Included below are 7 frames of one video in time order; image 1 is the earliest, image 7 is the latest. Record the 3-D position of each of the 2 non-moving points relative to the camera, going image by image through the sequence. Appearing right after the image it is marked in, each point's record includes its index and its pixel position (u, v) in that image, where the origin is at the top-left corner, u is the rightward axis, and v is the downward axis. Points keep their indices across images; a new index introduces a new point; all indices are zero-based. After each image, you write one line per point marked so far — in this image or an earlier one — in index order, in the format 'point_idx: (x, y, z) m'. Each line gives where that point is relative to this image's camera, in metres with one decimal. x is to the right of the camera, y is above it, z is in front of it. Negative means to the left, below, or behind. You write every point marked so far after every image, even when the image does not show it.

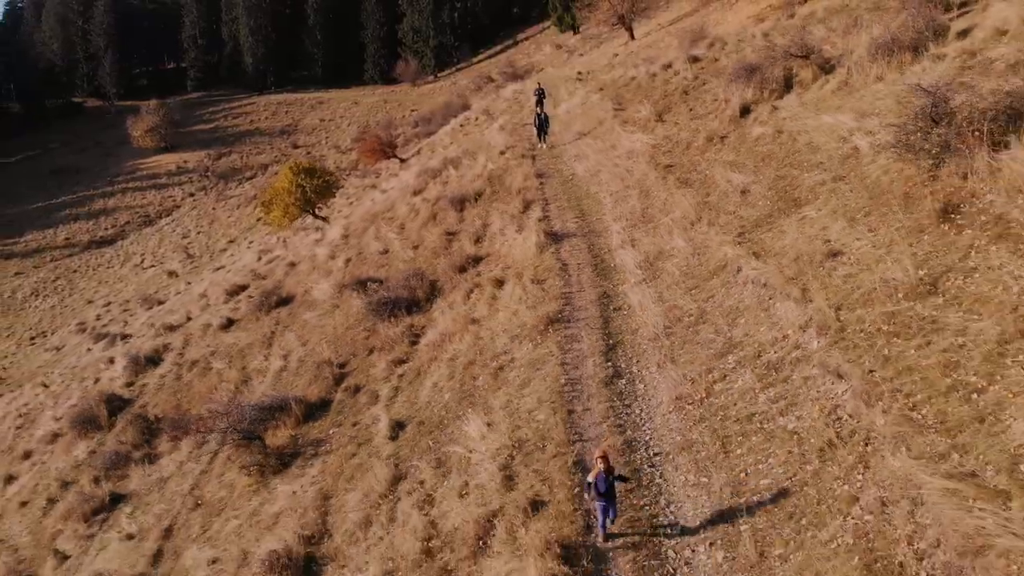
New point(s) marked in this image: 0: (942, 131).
0: (+5.5, +2.0, +10.1) m
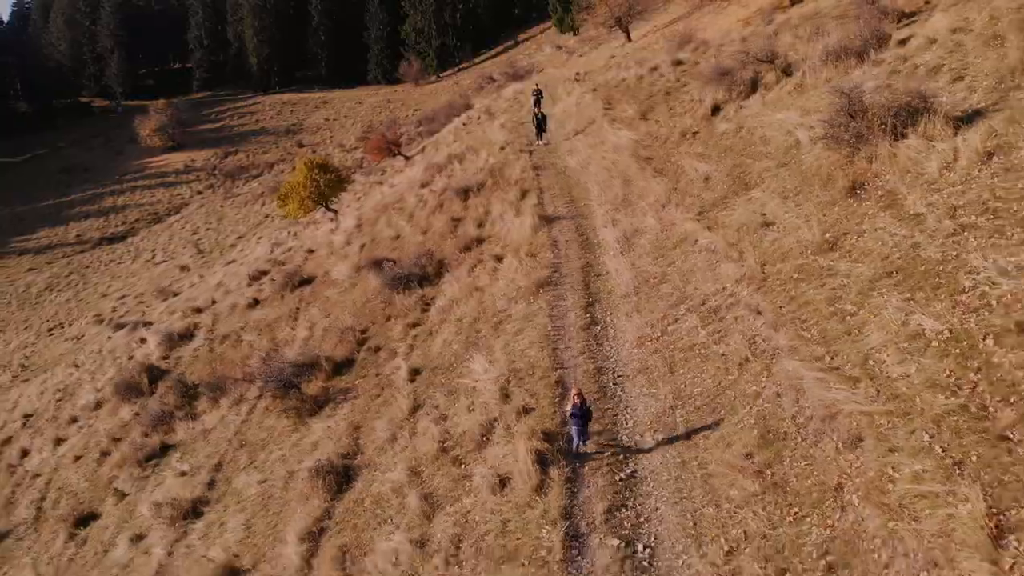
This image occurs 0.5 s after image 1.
0: (+5.5, +2.6, +12.5) m
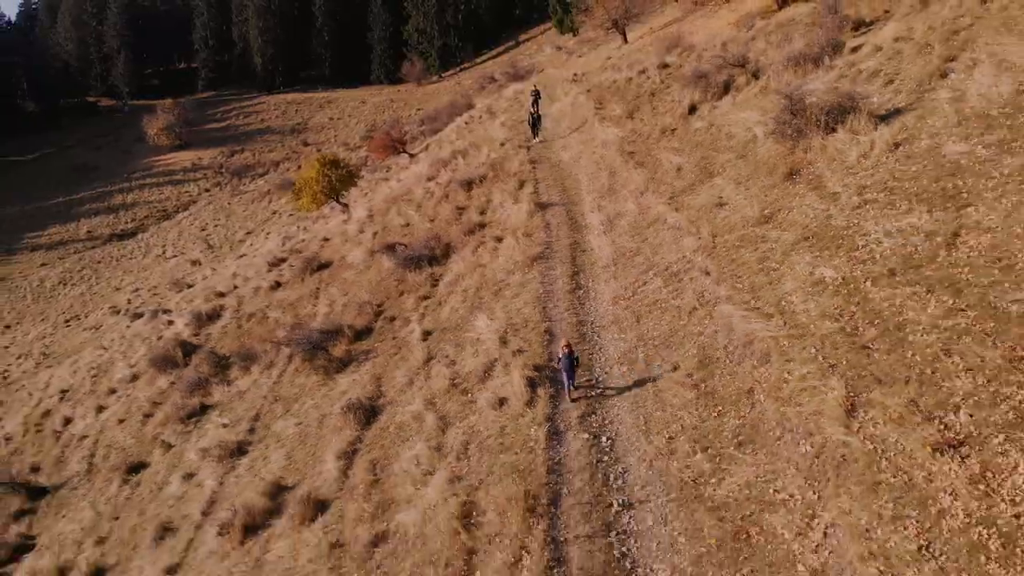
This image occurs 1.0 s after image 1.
0: (+5.4, +3.1, +14.9) m
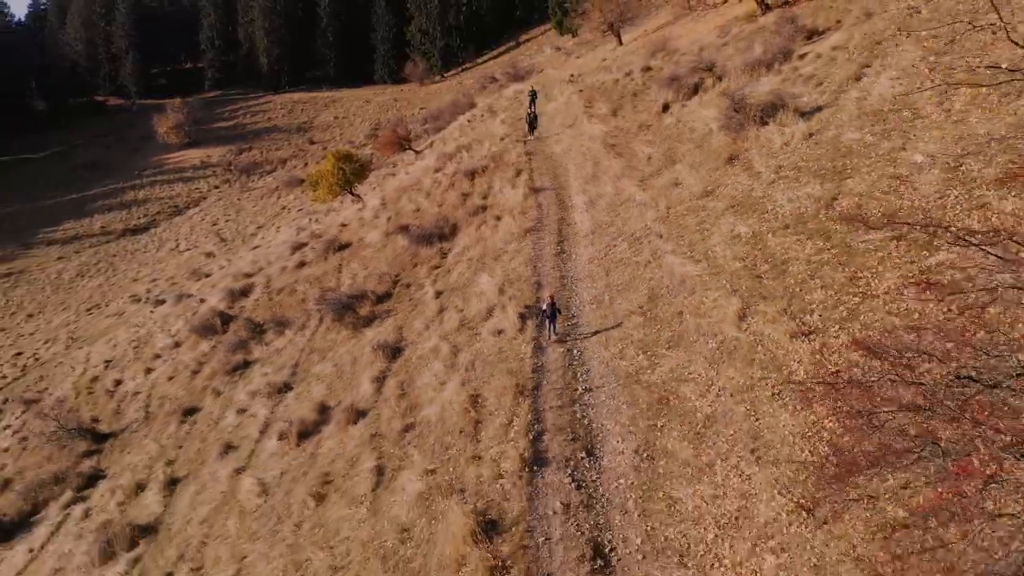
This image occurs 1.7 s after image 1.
0: (+5.3, +4.0, +18.4) m
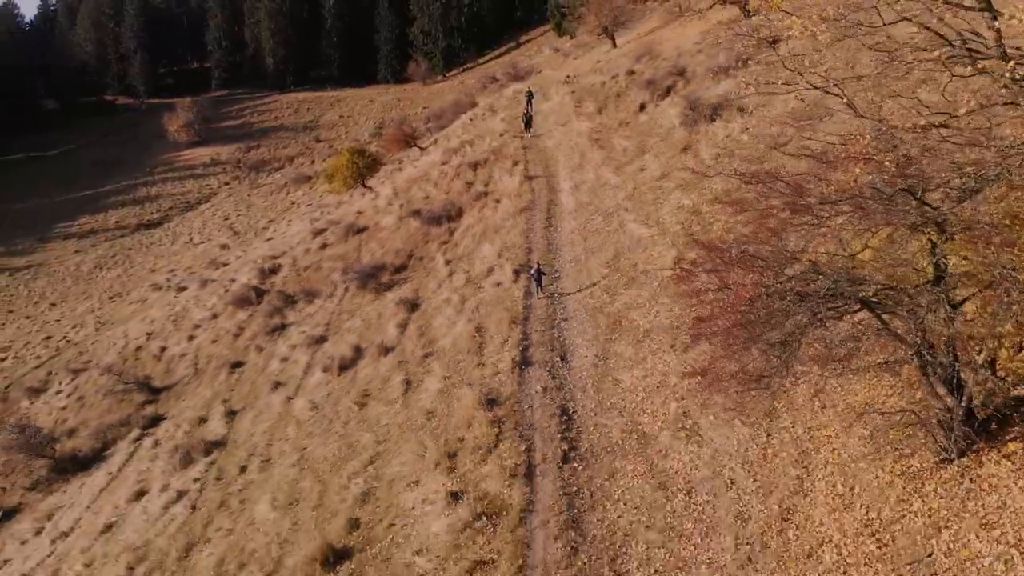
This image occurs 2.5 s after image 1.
0: (+5.3, +4.9, +22.5) m
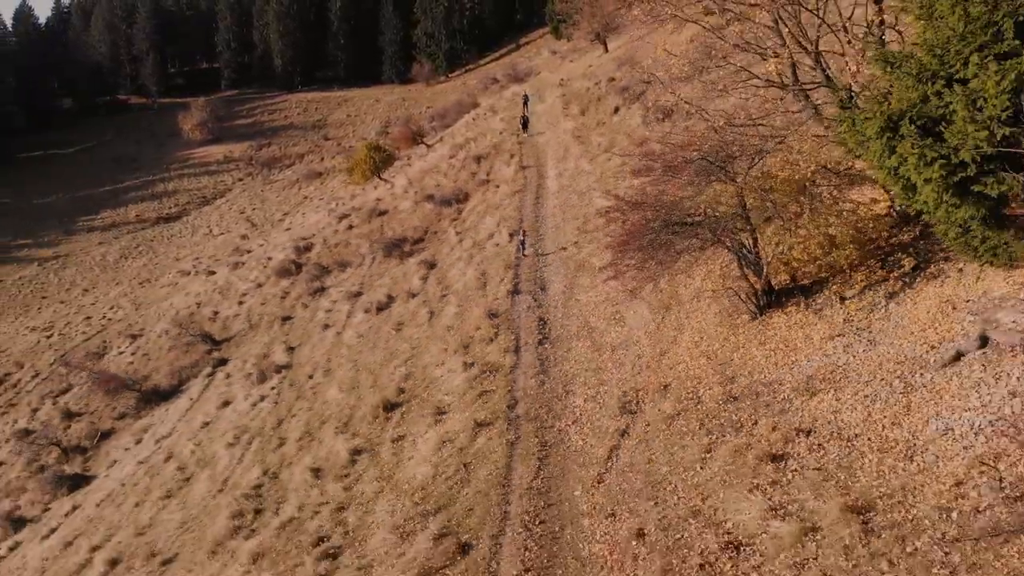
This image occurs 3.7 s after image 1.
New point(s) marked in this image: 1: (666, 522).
0: (+5.1, +6.3, +28.9) m
1: (+2.0, -3.0, +10.2) m
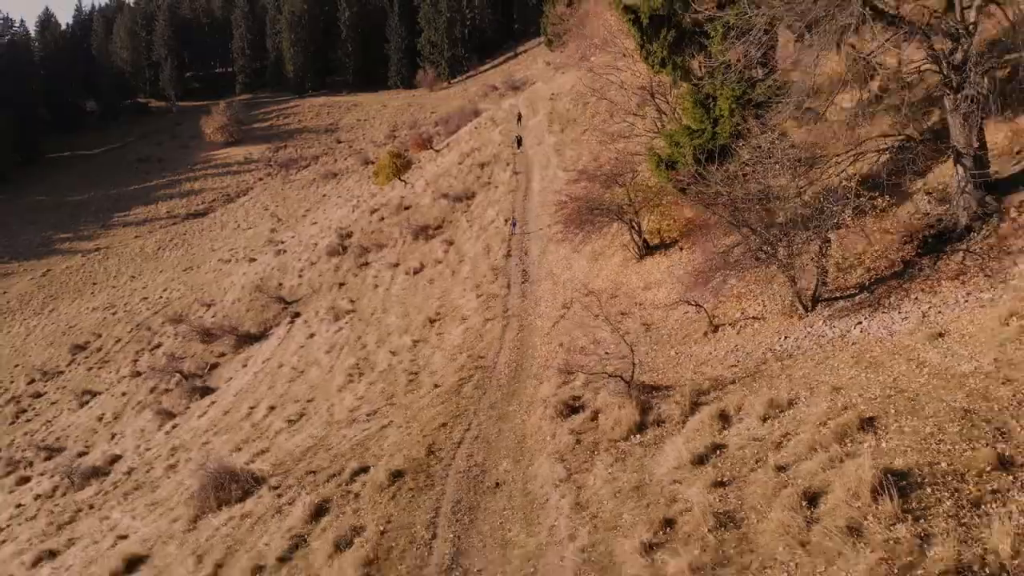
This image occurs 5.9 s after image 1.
0: (+4.9, +7.9, +41.5) m
1: (+1.8, -1.5, +22.8) m
